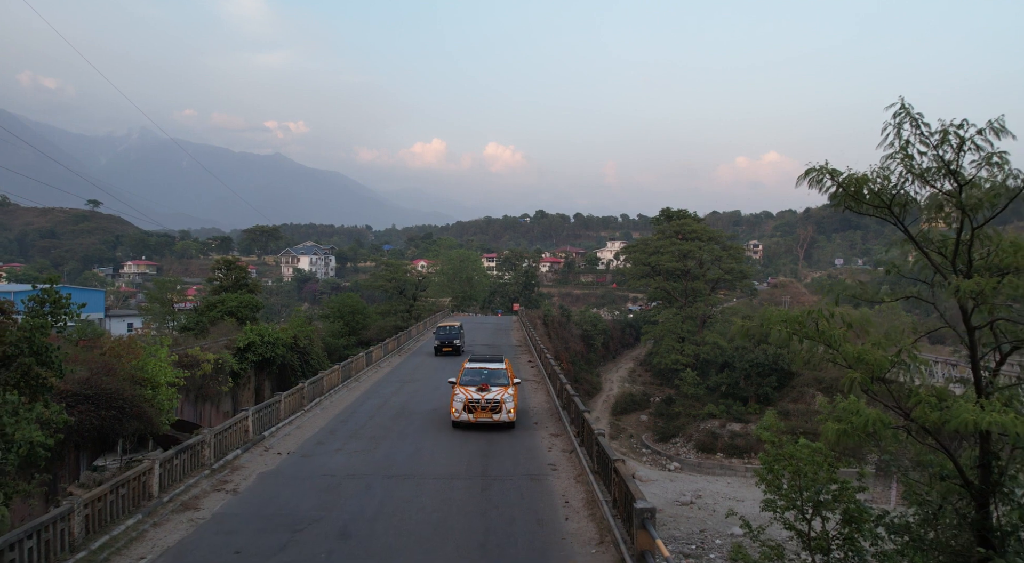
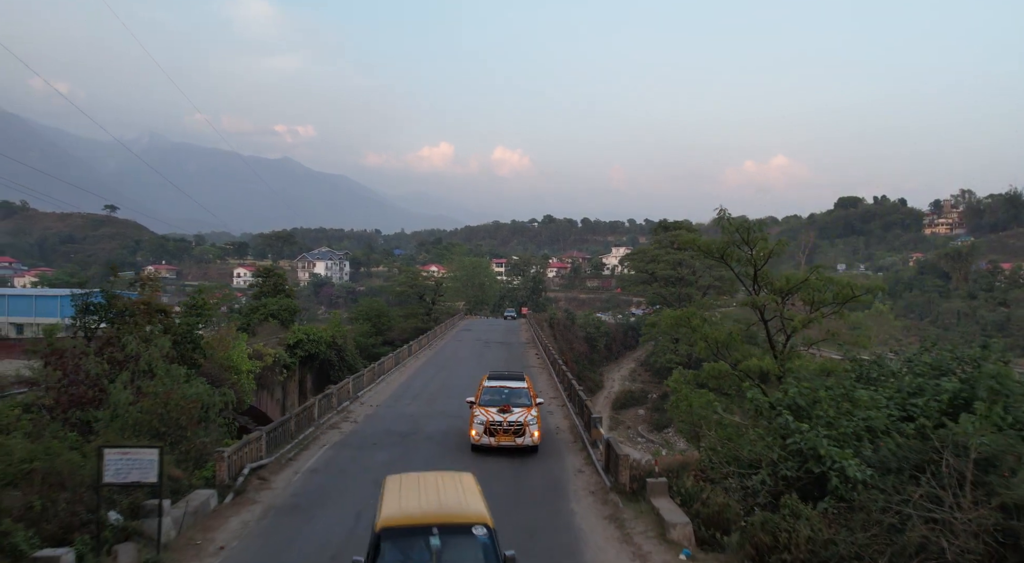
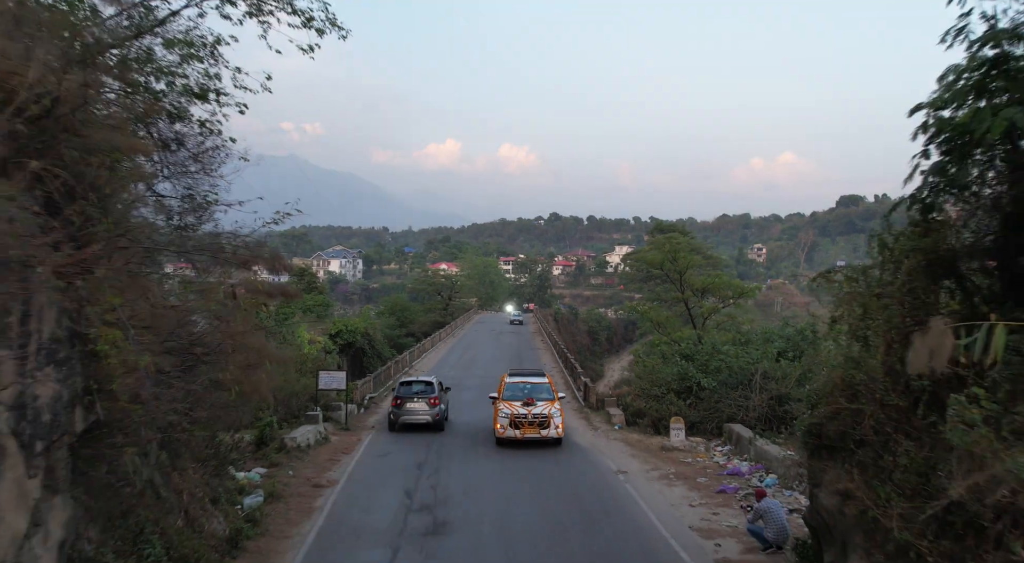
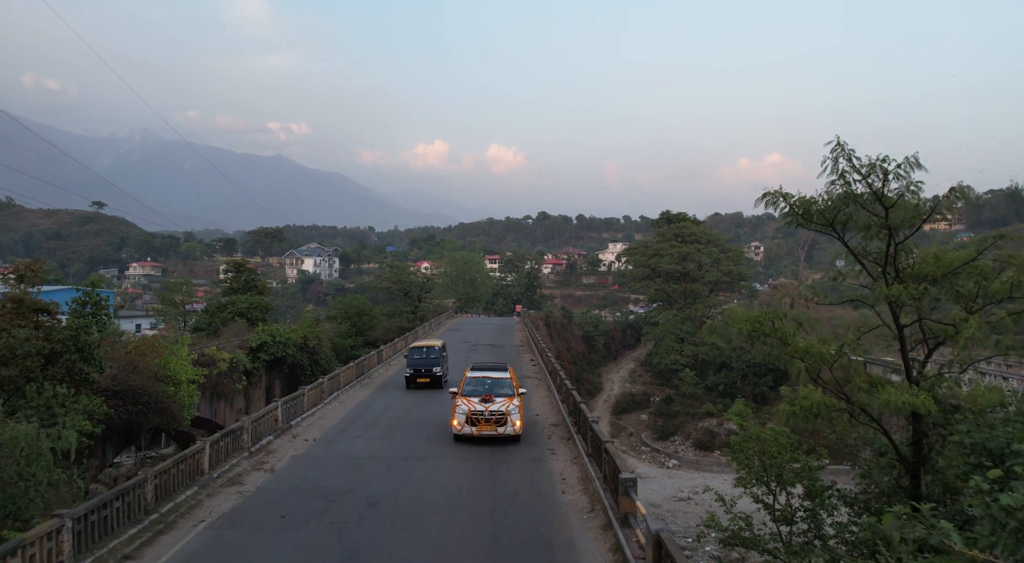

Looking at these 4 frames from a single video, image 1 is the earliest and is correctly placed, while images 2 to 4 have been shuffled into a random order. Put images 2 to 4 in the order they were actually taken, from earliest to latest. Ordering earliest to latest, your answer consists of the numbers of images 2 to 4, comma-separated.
4, 2, 3
